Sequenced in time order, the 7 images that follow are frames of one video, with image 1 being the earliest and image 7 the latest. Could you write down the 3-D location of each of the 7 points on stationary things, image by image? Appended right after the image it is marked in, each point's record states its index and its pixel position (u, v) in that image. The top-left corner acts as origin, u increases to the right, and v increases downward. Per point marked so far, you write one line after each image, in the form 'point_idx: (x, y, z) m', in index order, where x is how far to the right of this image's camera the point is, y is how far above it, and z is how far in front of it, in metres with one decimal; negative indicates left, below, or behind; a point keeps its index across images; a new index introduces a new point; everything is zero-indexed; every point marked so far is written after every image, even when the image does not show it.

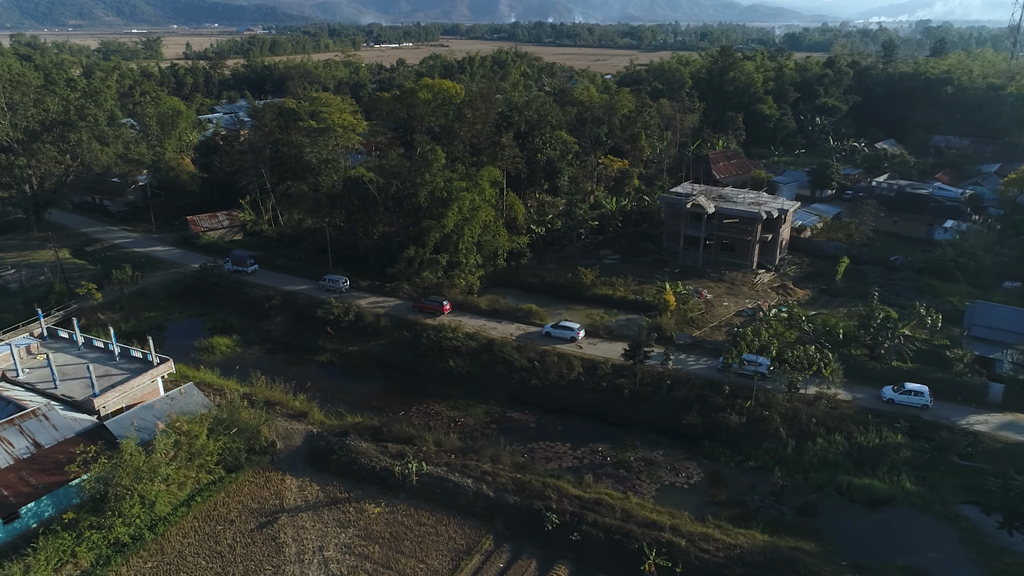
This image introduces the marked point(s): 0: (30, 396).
0: (-13.8, -3.1, +18.2) m
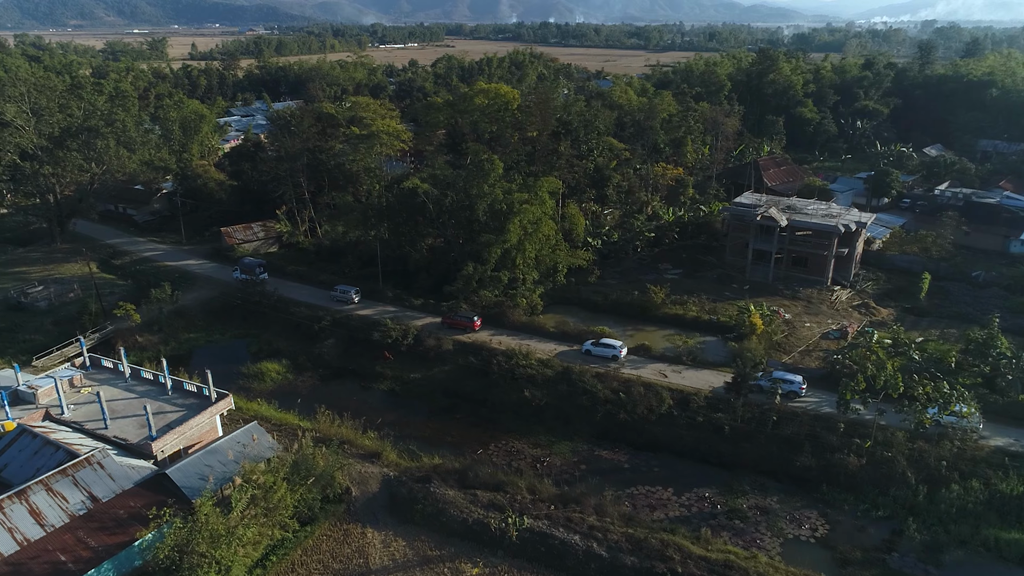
0: (-11.2, -3.9, +16.4) m
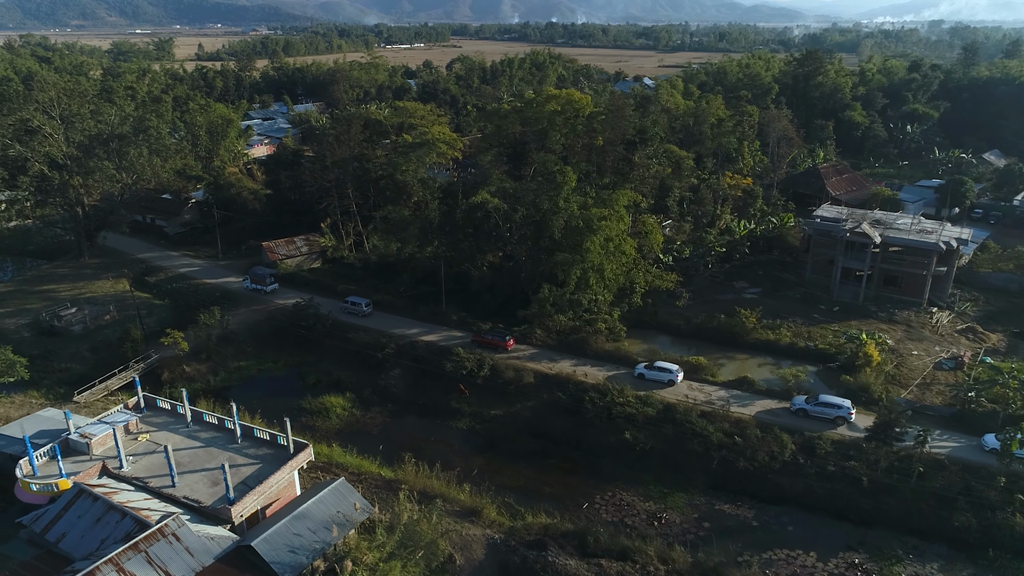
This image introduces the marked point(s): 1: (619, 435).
0: (-8.2, -4.8, +14.3) m
1: (+3.2, -4.3, +18.8) m
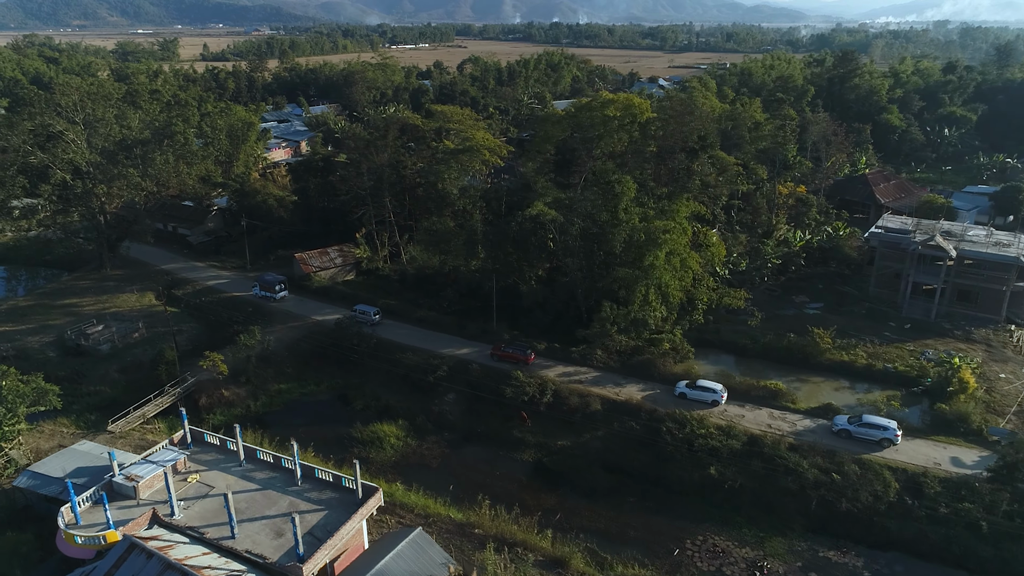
0: (-6.2, -5.4, +12.8) m
1: (+5.2, -5.0, +17.3) m
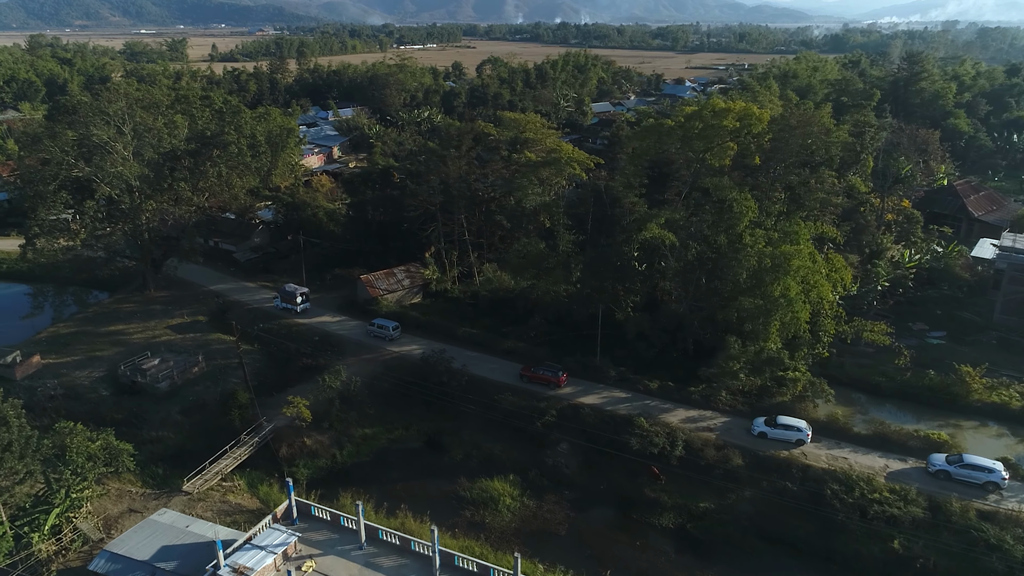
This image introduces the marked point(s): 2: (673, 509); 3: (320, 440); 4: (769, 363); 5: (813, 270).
0: (-2.7, -6.4, +10.3) m
1: (+8.8, -6.0, +14.9) m
2: (+4.2, -5.8, +16.6) m
3: (-5.7, -4.5, +18.8) m
4: (+7.9, -2.3, +19.3) m
5: (+9.5, +0.6, +20.1) m
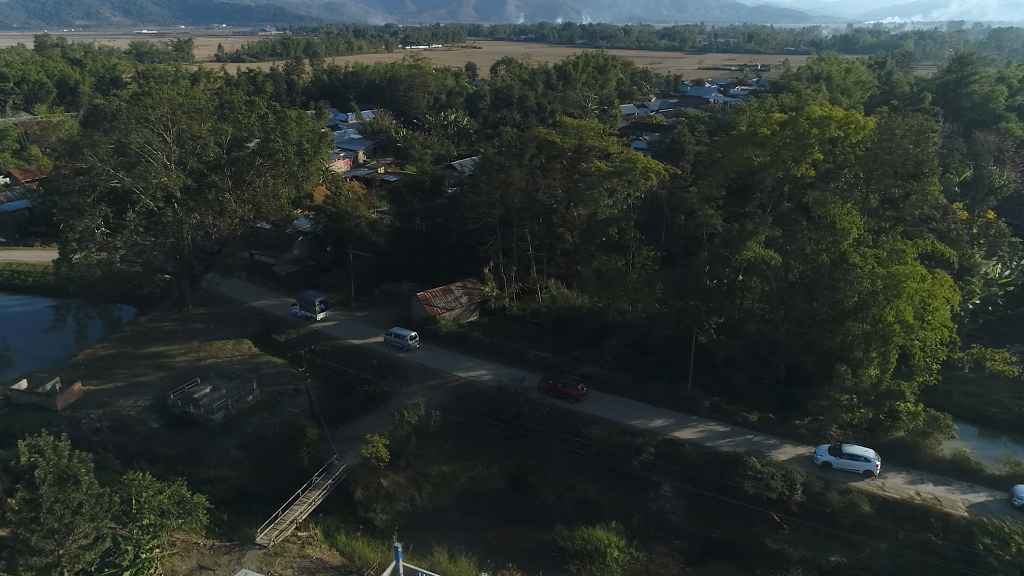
0: (-0.1, -7.1, +8.7) m
1: (+11.3, -6.7, +13.2) m
2: (+6.8, -6.5, +14.9) m
3: (-3.1, -5.2, +17.2) m
4: (+10.5, -3.0, +17.7) m
5: (+12.0, -0.1, +18.4) m
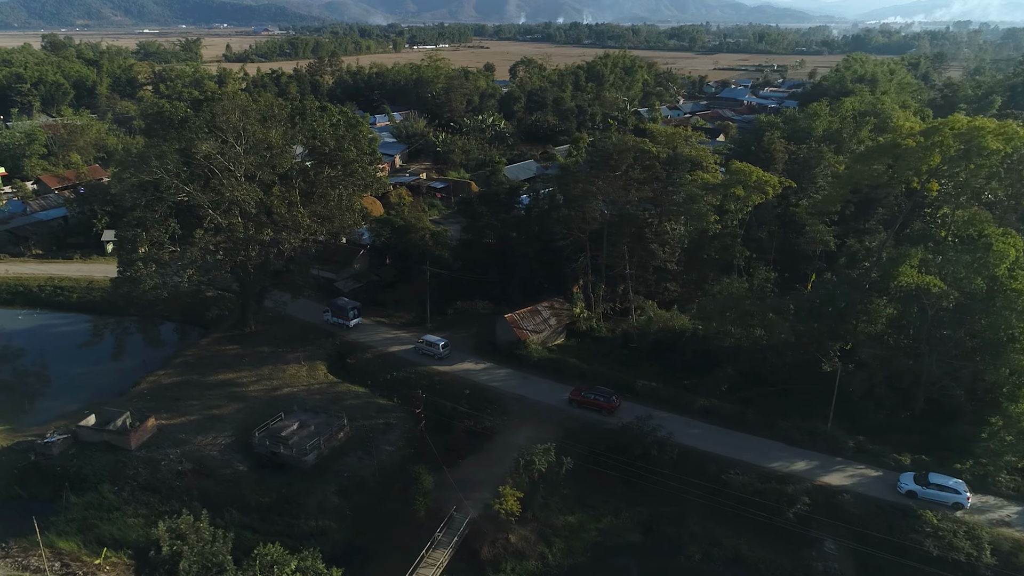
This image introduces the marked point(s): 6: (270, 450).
0: (+3.4, -7.9, +6.9) m
1: (+14.8, -7.5, +11.4) m
2: (+10.2, -7.3, +13.1) m
3: (+0.3, -6.0, +15.4) m
4: (+13.9, -3.8, +15.9) m
5: (+15.5, -0.9, +16.6) m
6: (-6.8, -4.5, +17.8) m
